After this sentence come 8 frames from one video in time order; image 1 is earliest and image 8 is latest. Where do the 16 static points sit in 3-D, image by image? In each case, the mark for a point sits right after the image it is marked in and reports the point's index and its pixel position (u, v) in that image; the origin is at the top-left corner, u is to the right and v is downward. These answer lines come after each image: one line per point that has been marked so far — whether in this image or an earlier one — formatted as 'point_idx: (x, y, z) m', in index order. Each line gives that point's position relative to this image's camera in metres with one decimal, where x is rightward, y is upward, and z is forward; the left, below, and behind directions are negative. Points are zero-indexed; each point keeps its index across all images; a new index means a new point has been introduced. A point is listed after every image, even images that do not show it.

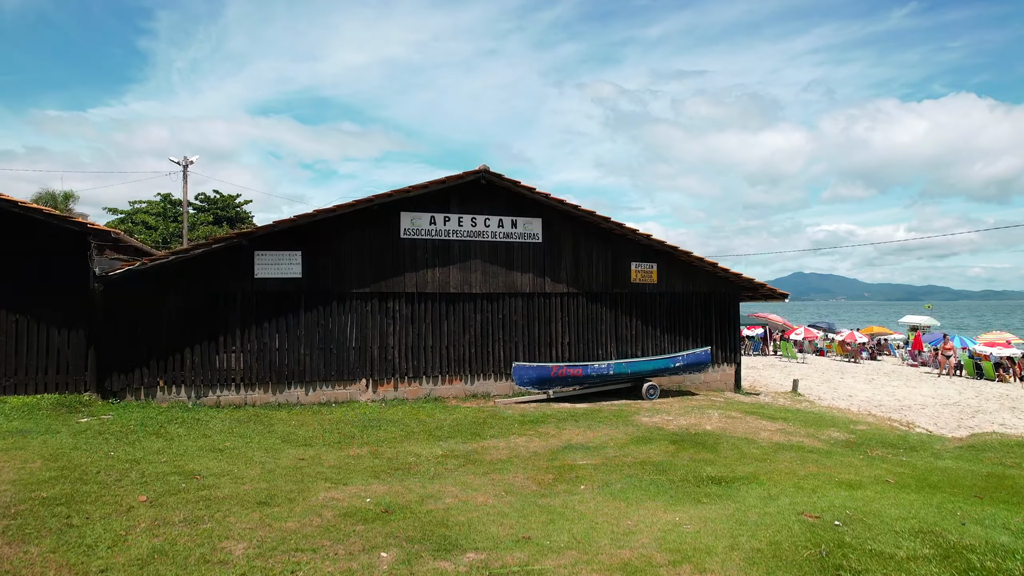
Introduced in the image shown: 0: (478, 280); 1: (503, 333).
0: (-0.7, +0.2, +12.1) m
1: (-0.2, -1.0, +12.4) m
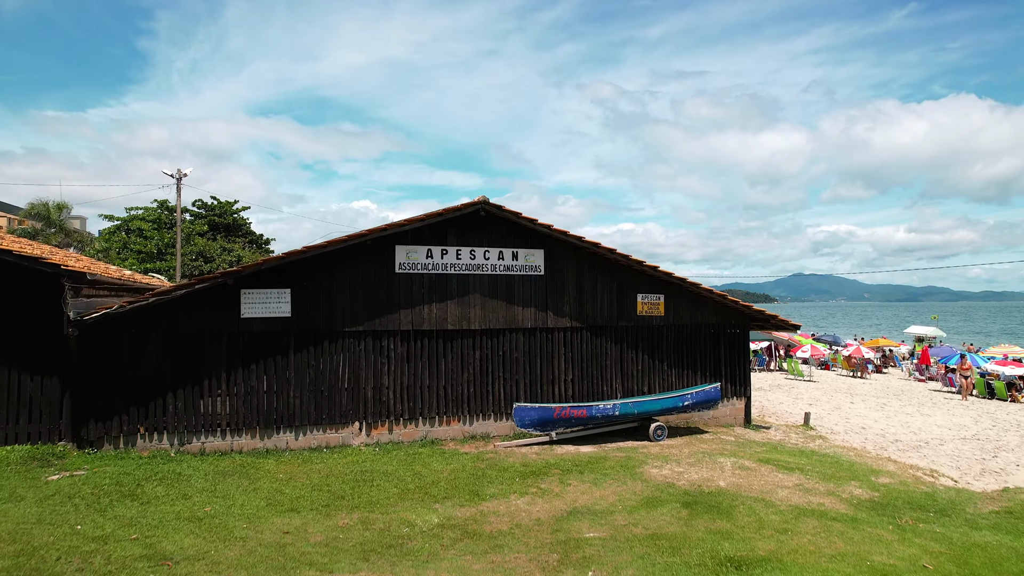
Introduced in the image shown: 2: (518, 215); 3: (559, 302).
0: (-0.7, -0.6, +11.5) m
1: (-0.2, -1.7, +11.8) m
2: (+0.1, +1.5, +11.3) m
3: (+1.0, -0.3, +12.1) m
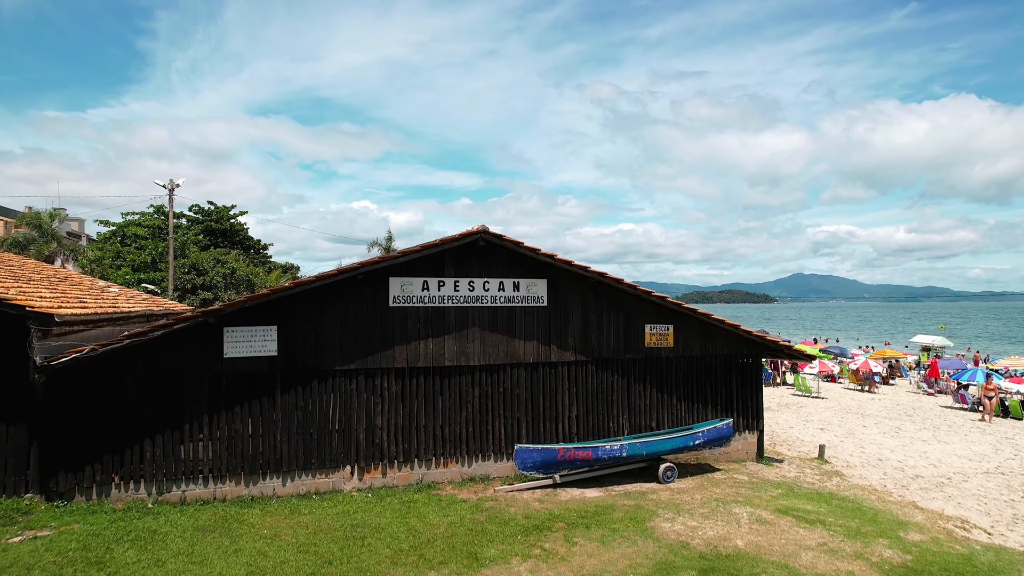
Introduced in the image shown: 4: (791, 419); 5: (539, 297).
0: (-0.7, -1.2, +10.9) m
1: (-0.2, -2.4, +11.1) m
2: (+0.1, +0.8, +10.7) m
3: (+1.0, -0.9, +11.4) m
4: (+9.8, -4.6, +19.8) m
5: (+0.5, -0.2, +11.2) m
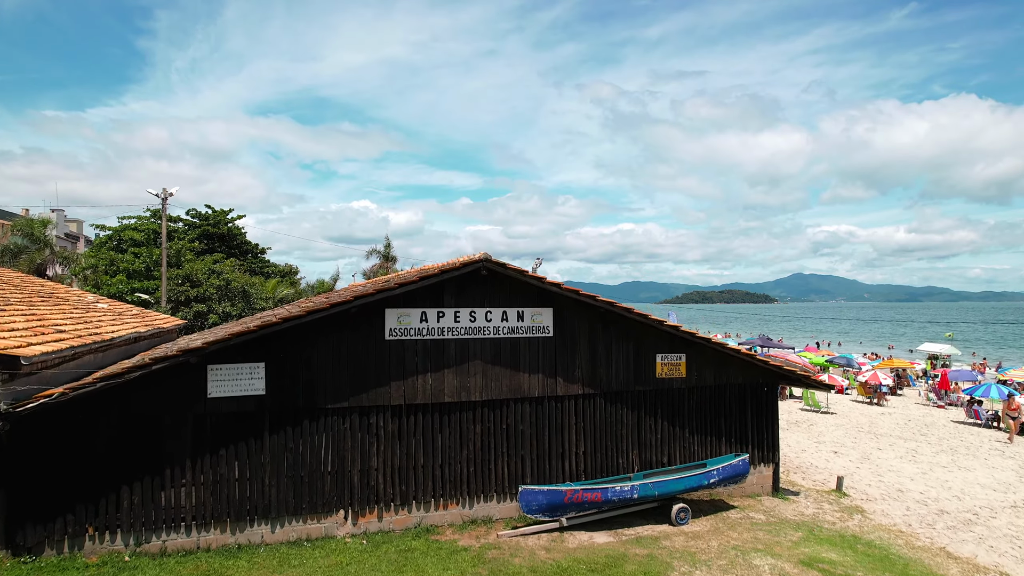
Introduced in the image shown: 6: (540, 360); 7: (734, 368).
0: (-0.6, -1.8, +10.2) m
1: (-0.1, -2.9, +10.5) m
2: (+0.2, +0.3, +10.0) m
3: (+1.1, -1.5, +10.7) m
4: (+9.9, -5.1, +19.2) m
5: (+0.6, -0.7, +10.6) m
6: (+0.5, -1.4, +10.6) m
7: (+4.7, -1.7, +12.0) m
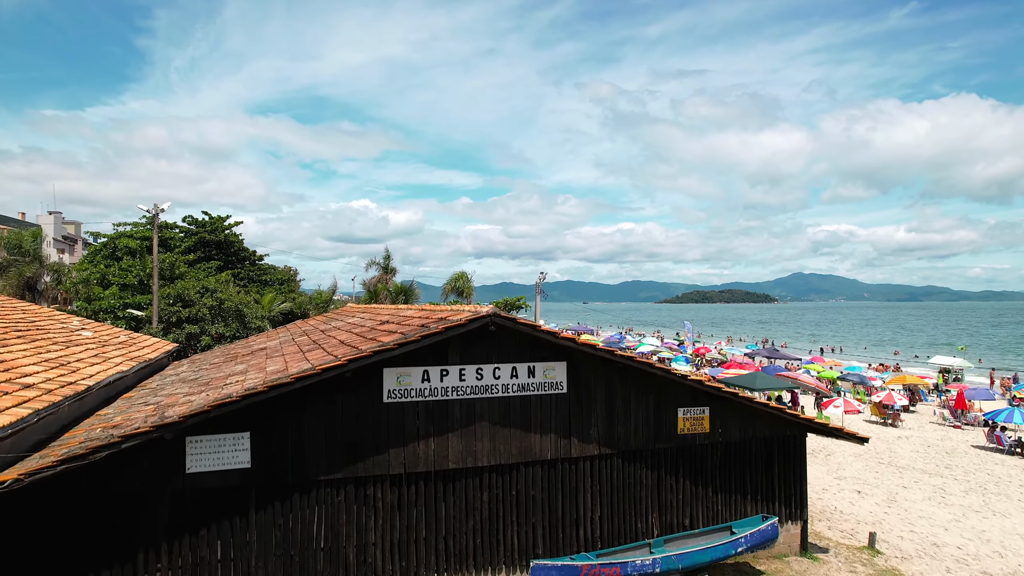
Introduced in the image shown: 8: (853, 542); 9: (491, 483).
0: (-0.4, -2.7, +9.3) m
1: (+0.1, -3.8, +9.6) m
2: (+0.4, -0.6, +9.1) m
3: (+1.3, -2.4, +9.9) m
4: (+10.1, -6.0, +18.3) m
5: (+0.8, -1.6, +9.7) m
6: (+0.7, -2.3, +9.7) m
7: (+4.9, -2.6, +11.1) m
8: (+7.6, -5.7, +12.6) m
9: (-0.4, -3.3, +9.4) m
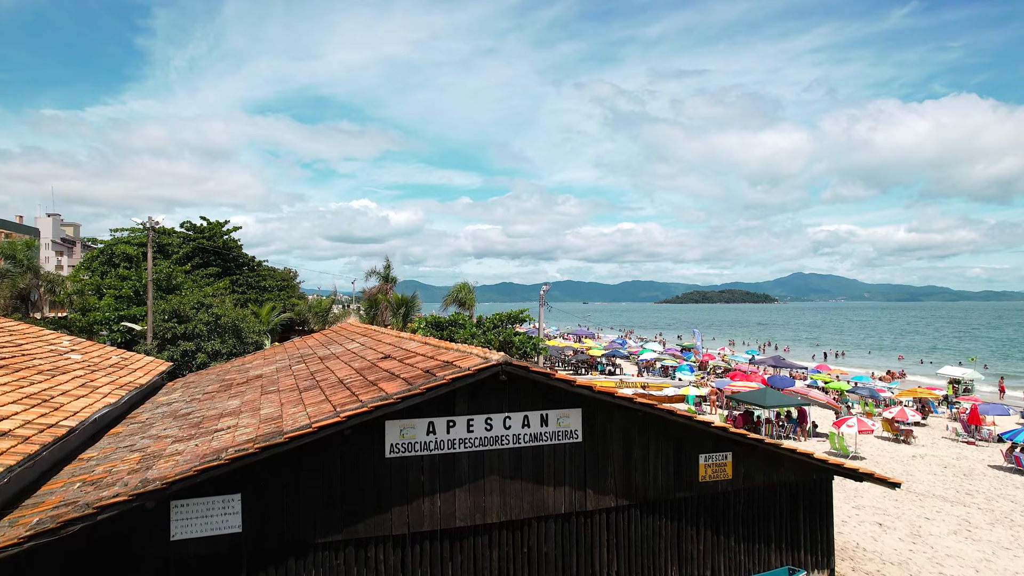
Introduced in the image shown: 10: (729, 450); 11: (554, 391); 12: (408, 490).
0: (-0.3, -3.3, +8.7) m
1: (+0.3, -4.5, +8.9) m
2: (+0.6, -1.3, +8.5) m
3: (+1.5, -3.1, +9.2) m
4: (+10.2, -6.7, +17.6) m
5: (+1.0, -2.3, +9.0) m
6: (+0.9, -2.9, +9.0) m
7: (+5.1, -3.3, +10.5) m
8: (+7.8, -6.4, +12.0) m
9: (-0.2, -3.9, +8.8) m
10: (+3.9, -2.9, +10.0) m
11: (+0.6, -1.6, +8.9) m
12: (-1.5, -3.0, +8.2) m
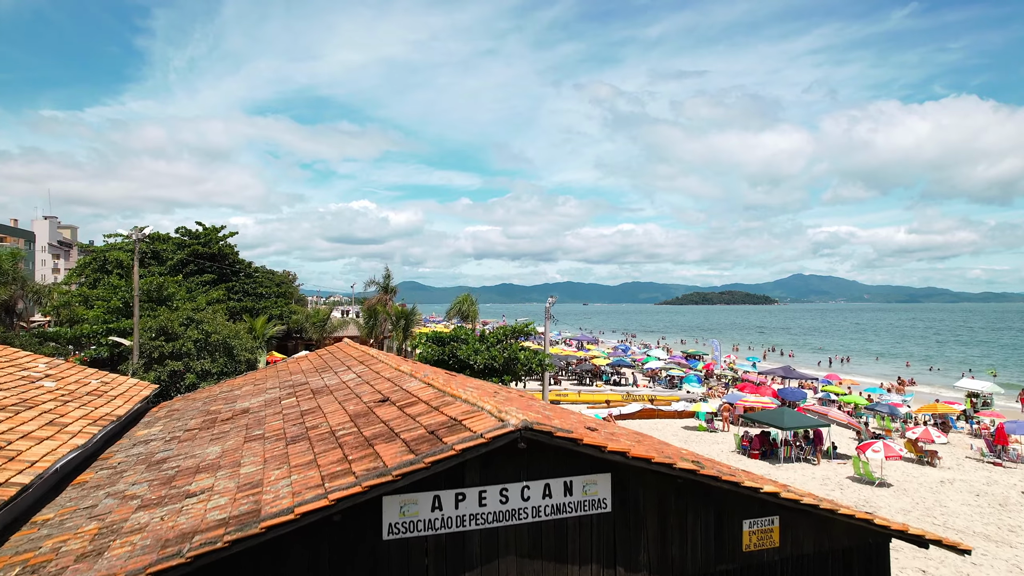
0: (0.0, -4.0, +7.4) m
1: (+0.5, -5.1, +7.6) m
2: (+0.8, -1.9, +7.2) m
3: (+1.7, -3.7, +7.9) m
4: (+10.5, -7.3, +16.4) m
5: (+1.2, -2.9, +7.7) m
6: (+1.1, -3.6, +7.8) m
7: (+5.3, -3.9, +9.2) m
8: (+8.1, -7.0, +10.7) m
9: (+0.1, -4.6, +7.5) m
10: (+4.1, -3.5, +8.7) m
11: (+0.9, -2.3, +7.6) m
12: (-1.3, -3.6, +7.0) m
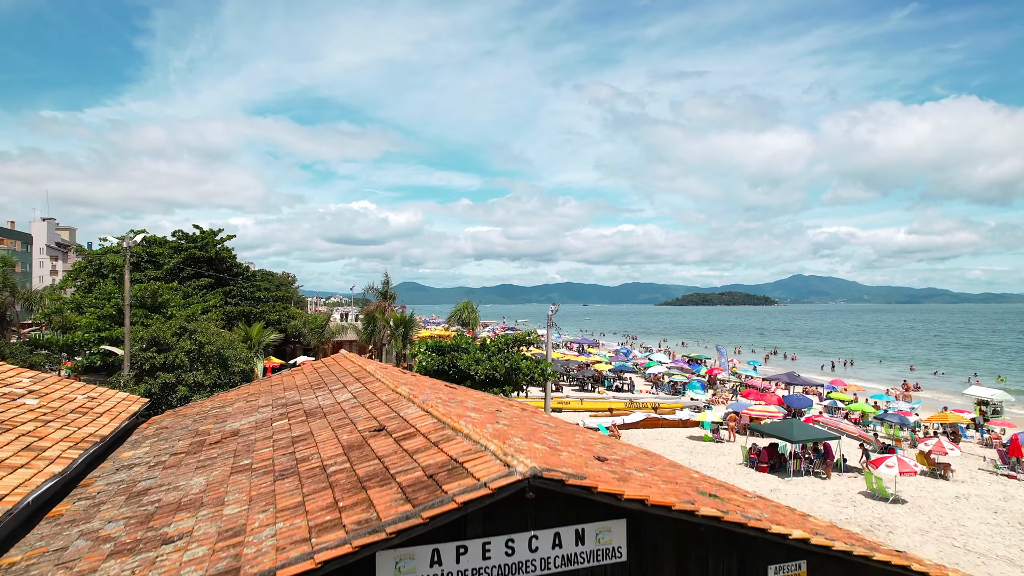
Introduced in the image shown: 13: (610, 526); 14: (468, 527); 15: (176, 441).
0: (+0.1, -4.3, +6.7) m
1: (+0.6, -5.5, +7.0) m
2: (+0.9, -2.3, +6.5) m
3: (+1.8, -4.1, +7.2) m
4: (+10.6, -7.7, +15.7) m
5: (+1.3, -3.3, +7.1) m
6: (+1.2, -3.9, +7.1) m
7: (+5.4, -4.3, +8.5) m
8: (+8.1, -7.4, +10.0) m
9: (+0.1, -4.9, +6.8) m
10: (+4.2, -3.9, +8.1) m
11: (+1.0, -2.6, +6.9) m
12: (-1.2, -4.0, +6.3) m
13: (+1.2, -3.0, +7.0) m
14: (-0.5, -2.7, +6.4) m
15: (-8.3, -3.8, +14.0) m
